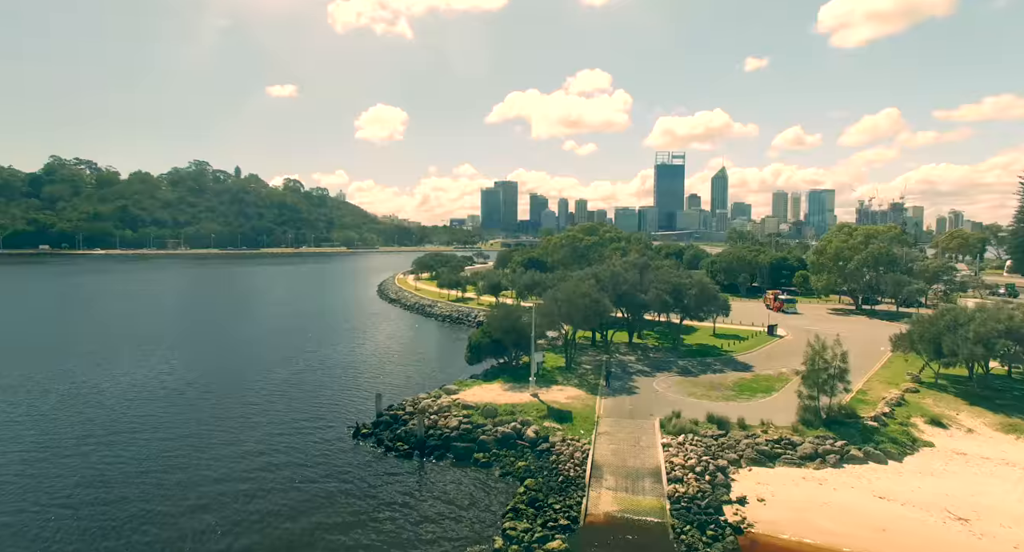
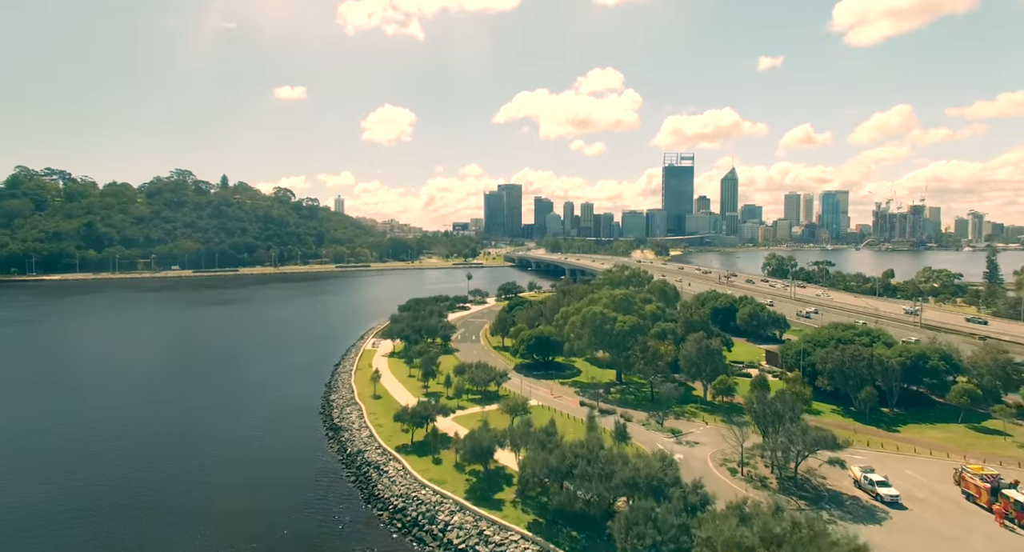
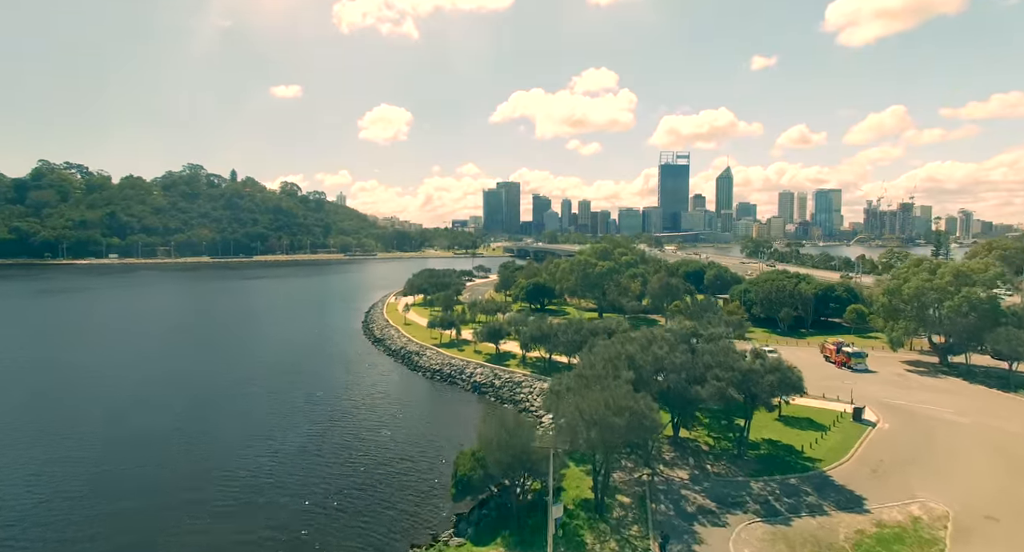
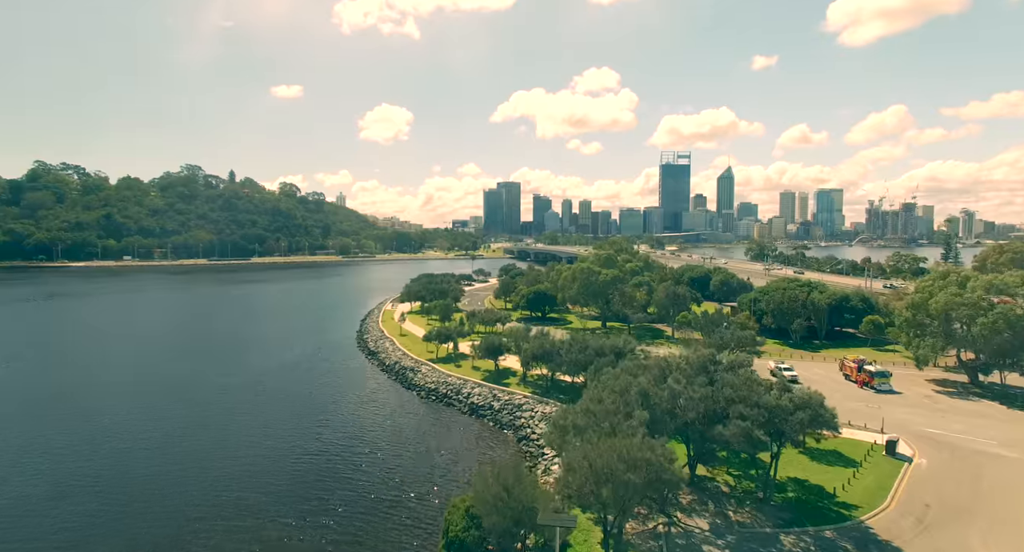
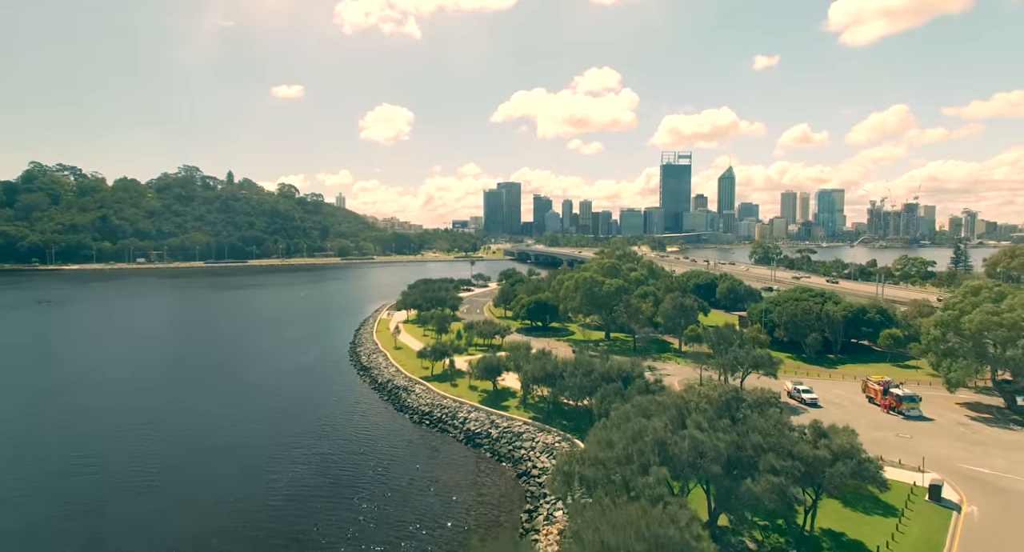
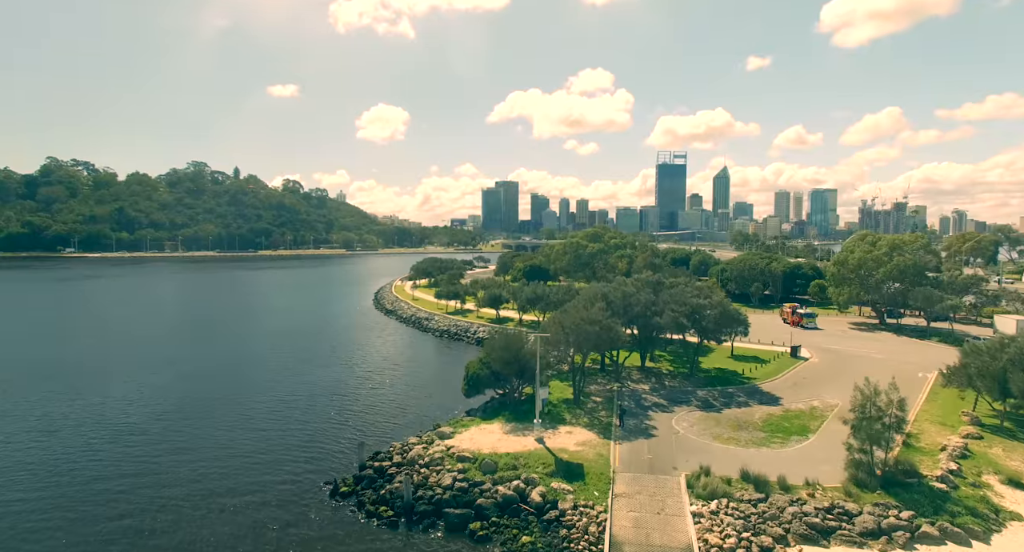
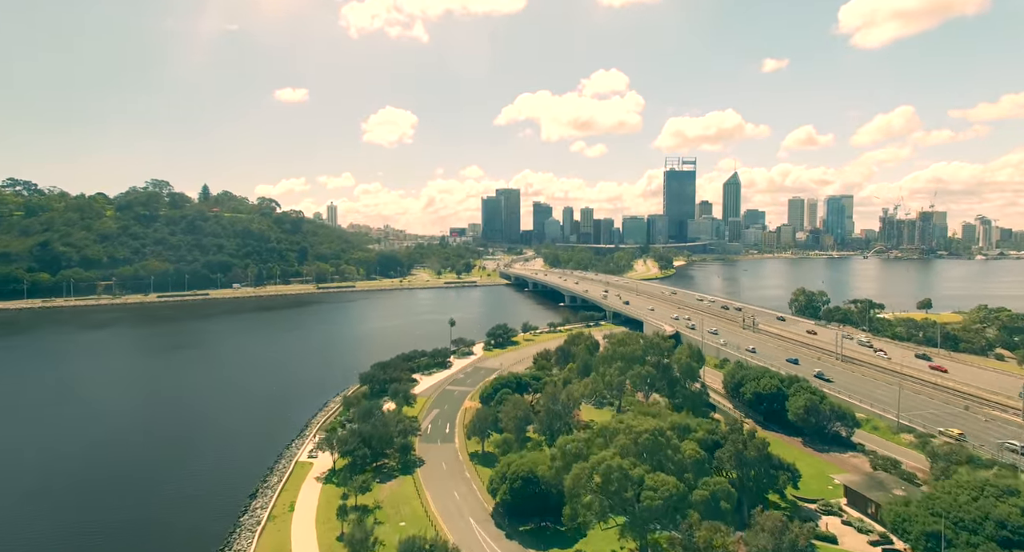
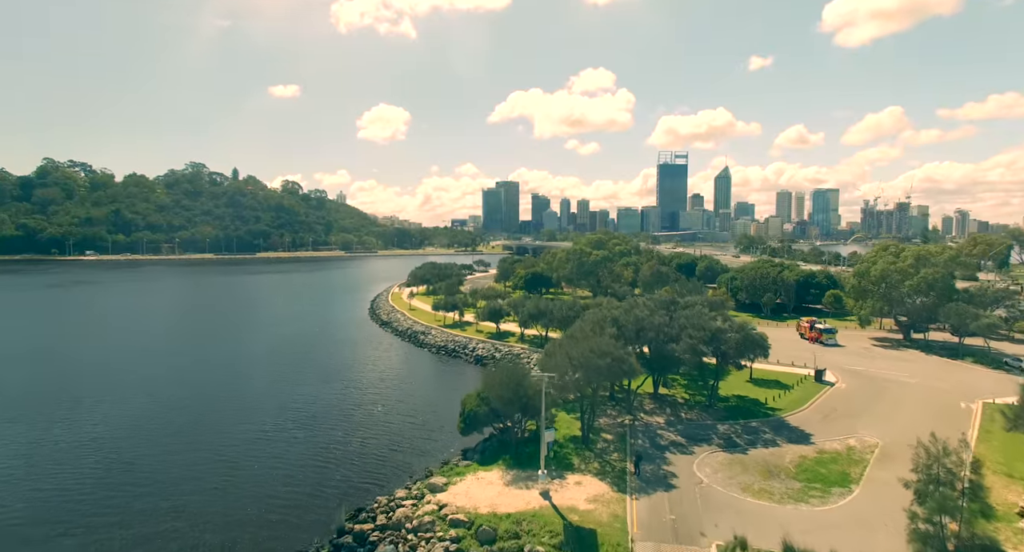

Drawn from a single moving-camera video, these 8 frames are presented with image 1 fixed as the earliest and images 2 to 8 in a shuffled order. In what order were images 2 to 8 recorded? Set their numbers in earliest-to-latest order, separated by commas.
6, 8, 3, 4, 5, 2, 7
